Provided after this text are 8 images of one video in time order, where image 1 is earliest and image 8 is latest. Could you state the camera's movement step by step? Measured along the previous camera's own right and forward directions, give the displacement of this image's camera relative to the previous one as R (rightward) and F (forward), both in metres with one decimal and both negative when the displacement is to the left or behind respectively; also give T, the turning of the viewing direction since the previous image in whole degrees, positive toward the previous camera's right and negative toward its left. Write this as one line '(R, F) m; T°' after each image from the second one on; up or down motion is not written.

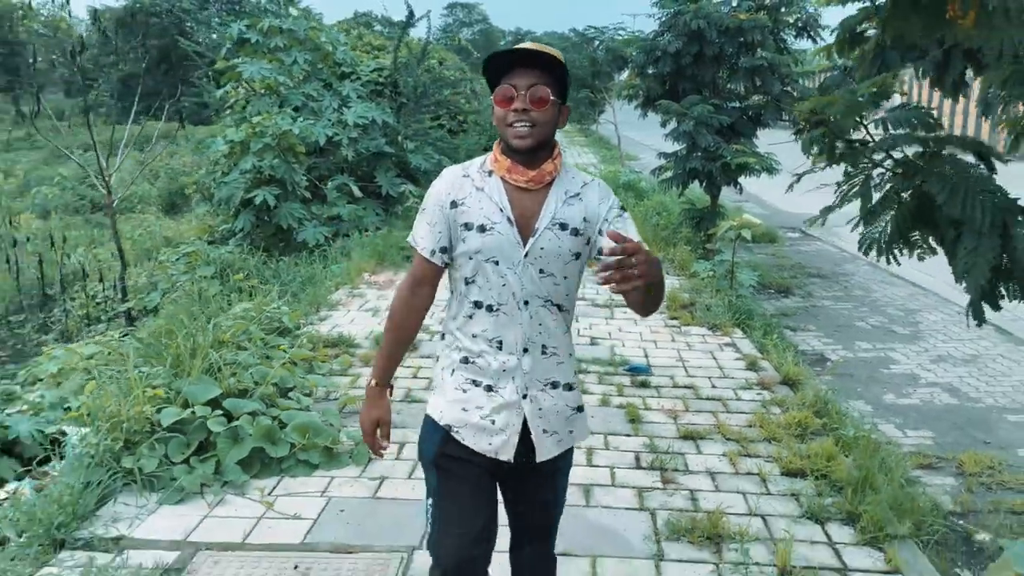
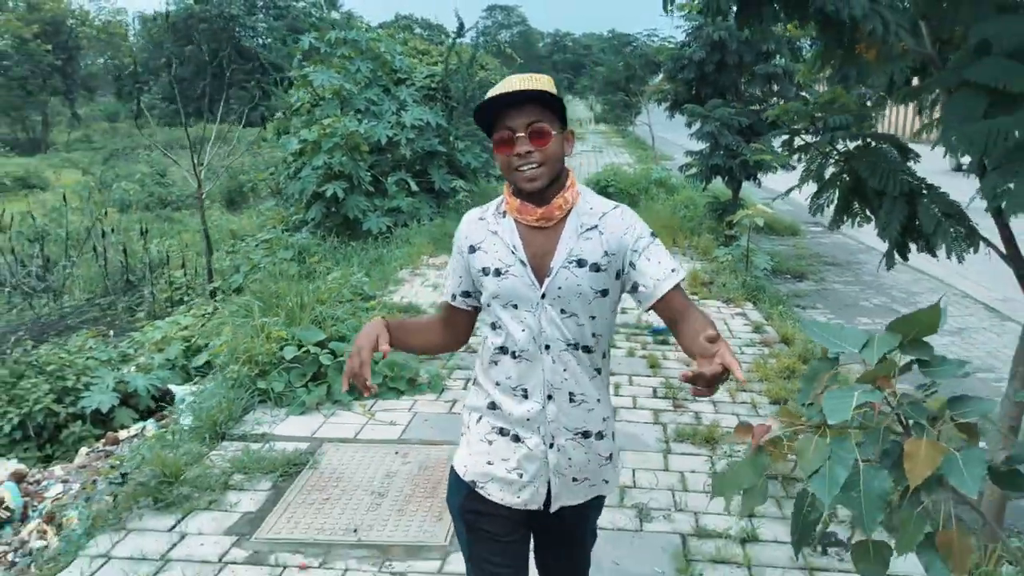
(0.0, -1.0) m; -2°
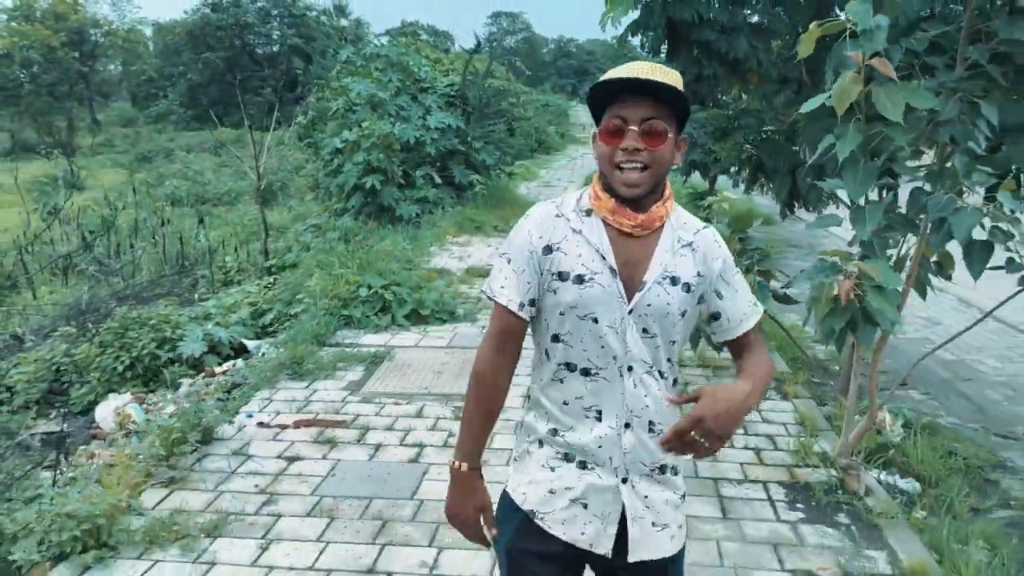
(-0.1, -1.6) m; 0°
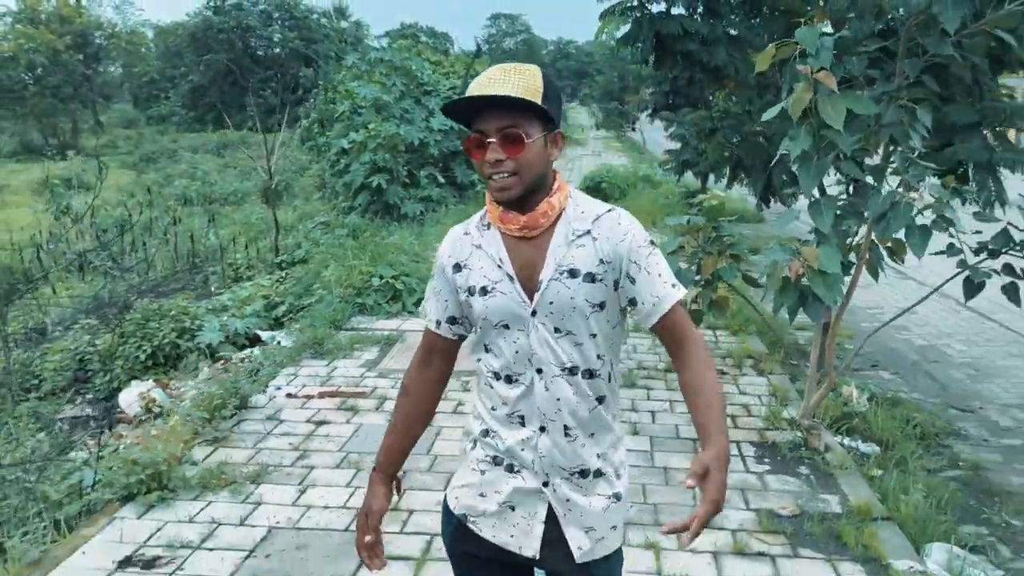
(0.0, -0.5) m; 0°
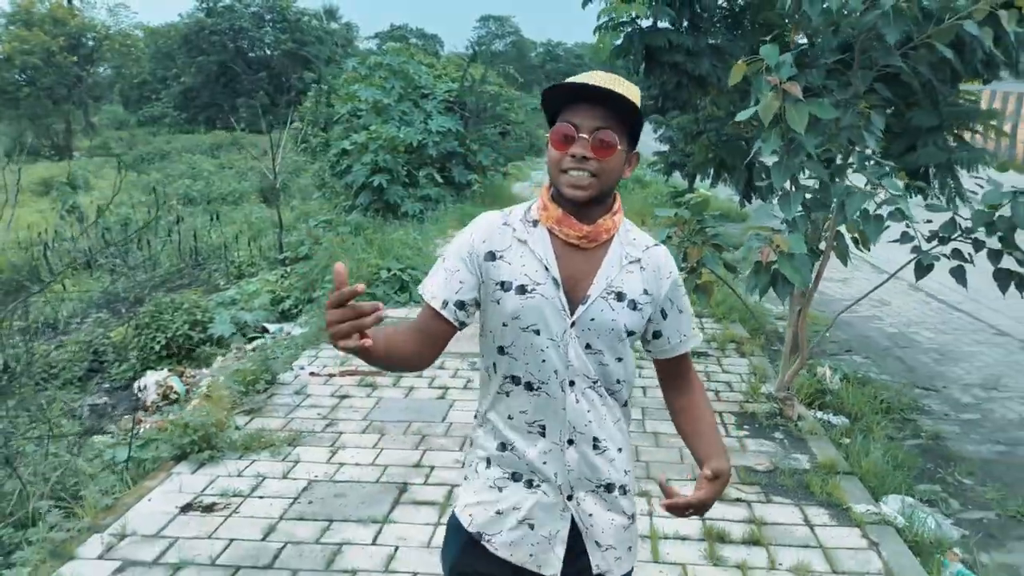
(-0.1, -0.5) m; +1°
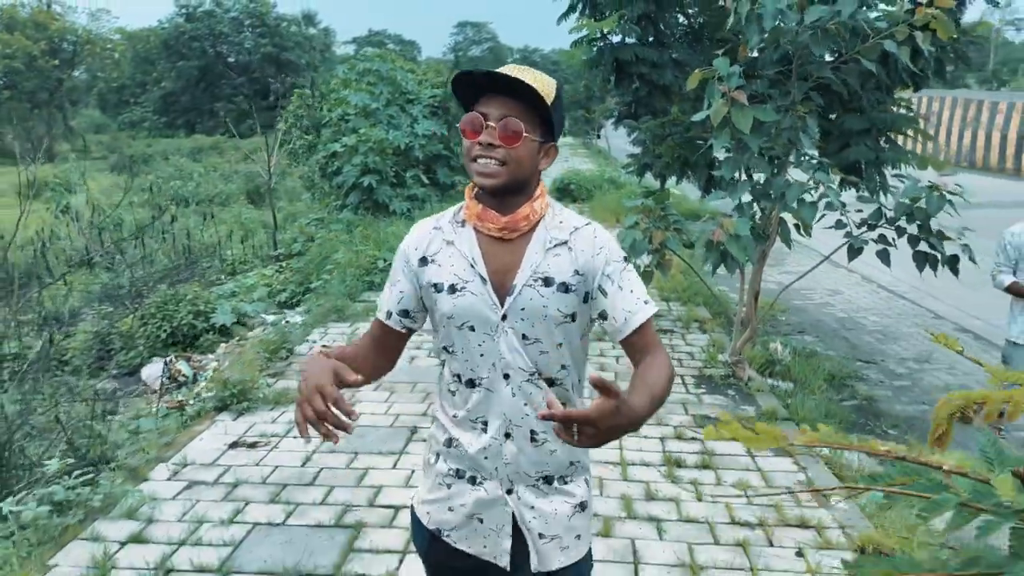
(-0.1, -0.7) m; +1°
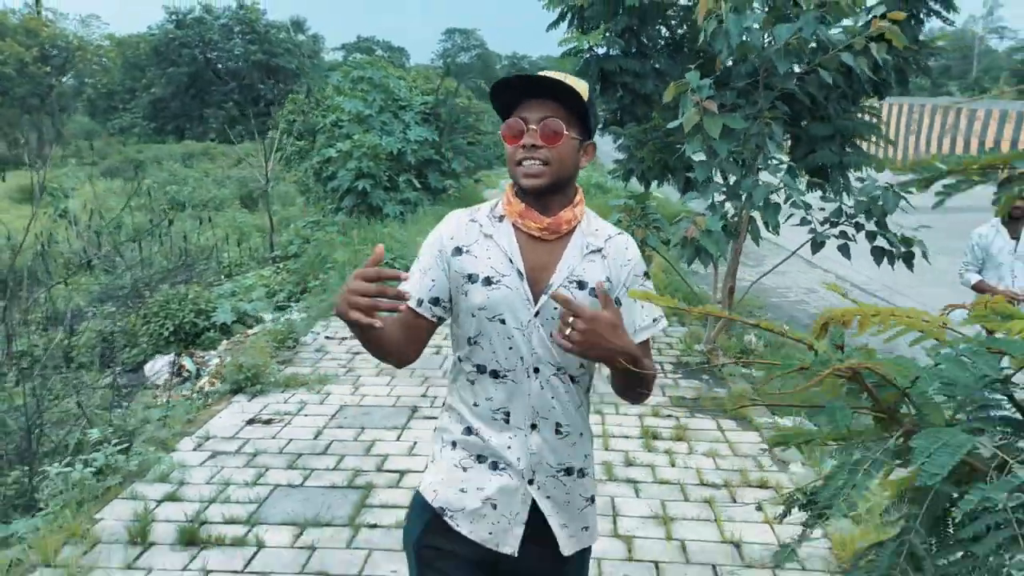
(0.0, -0.4) m; +1°
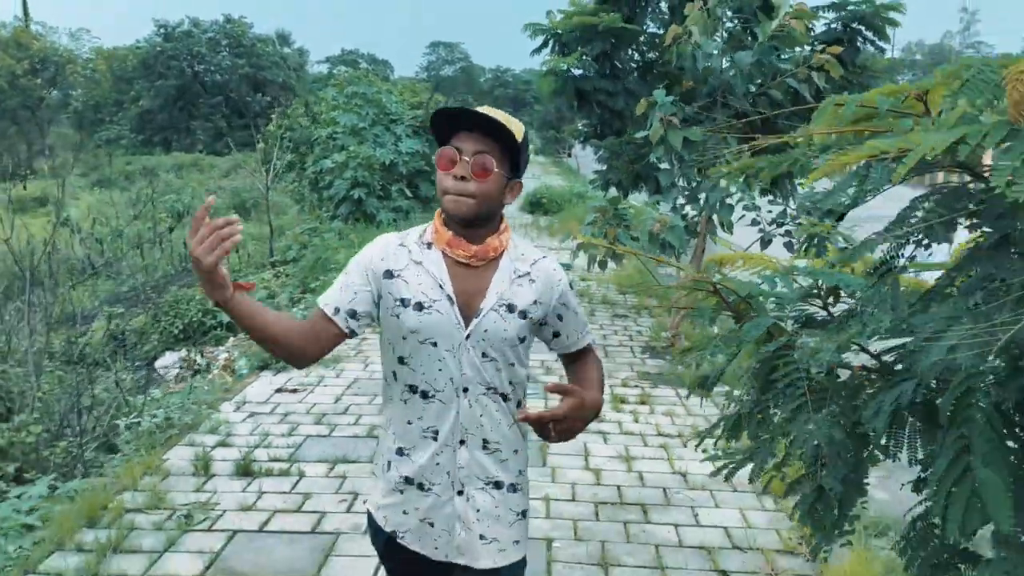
(0.0, -0.8) m; +1°
